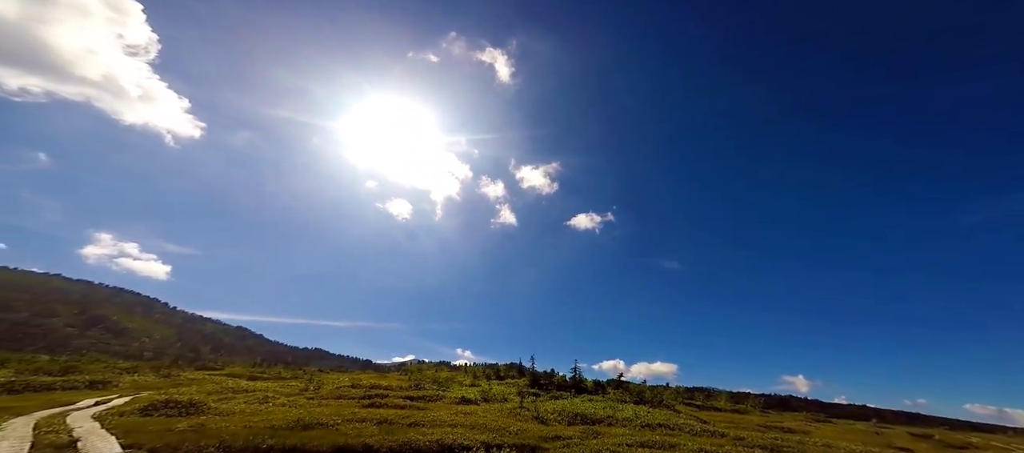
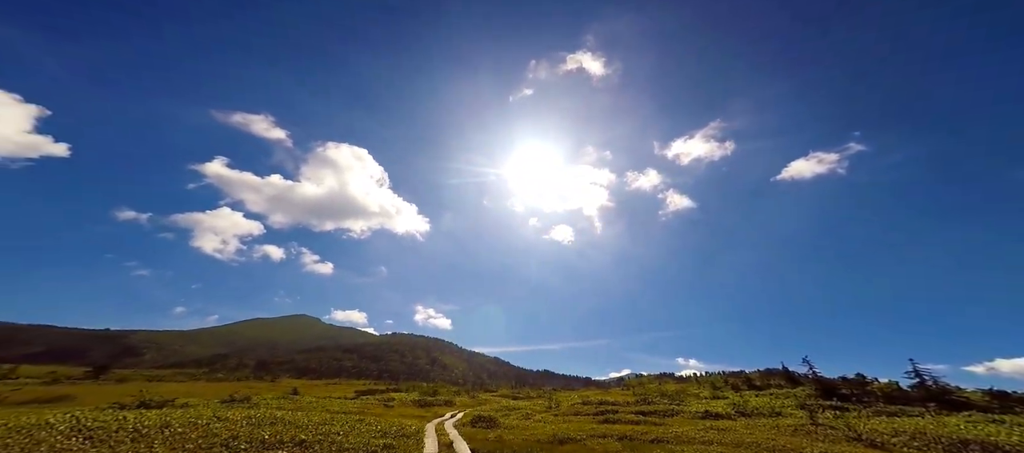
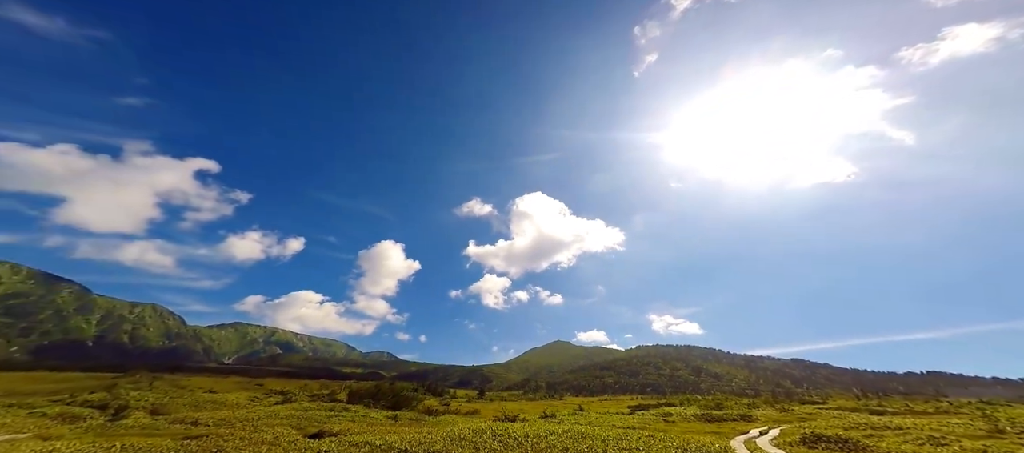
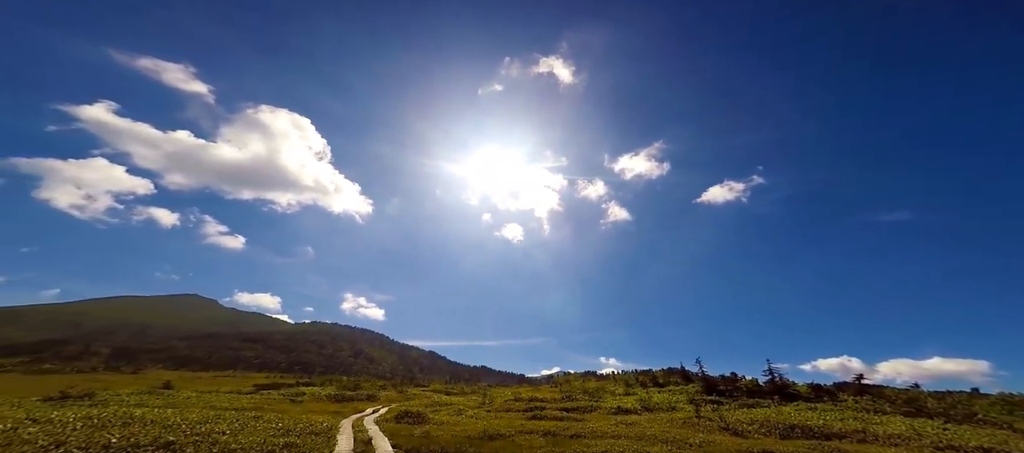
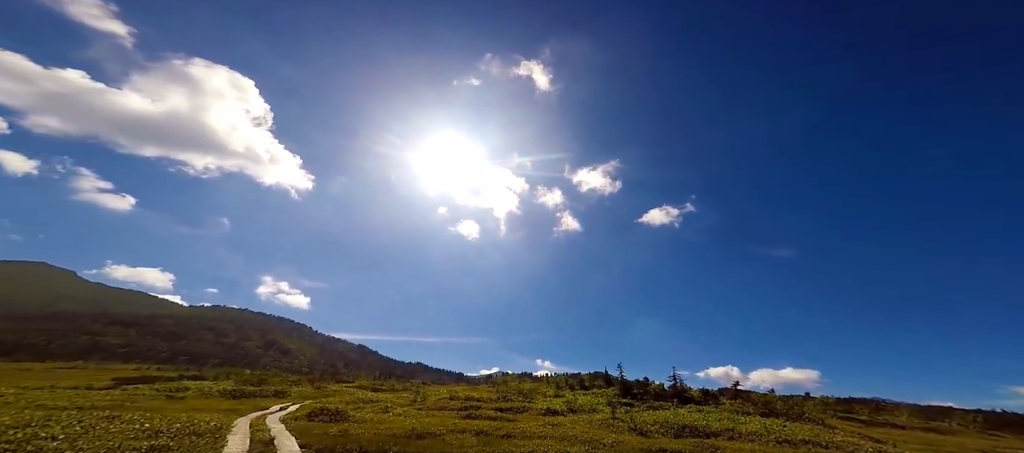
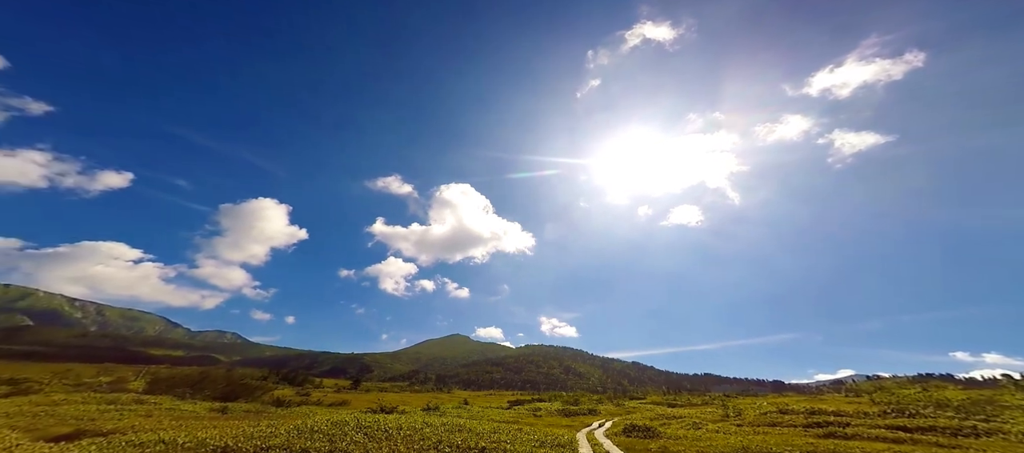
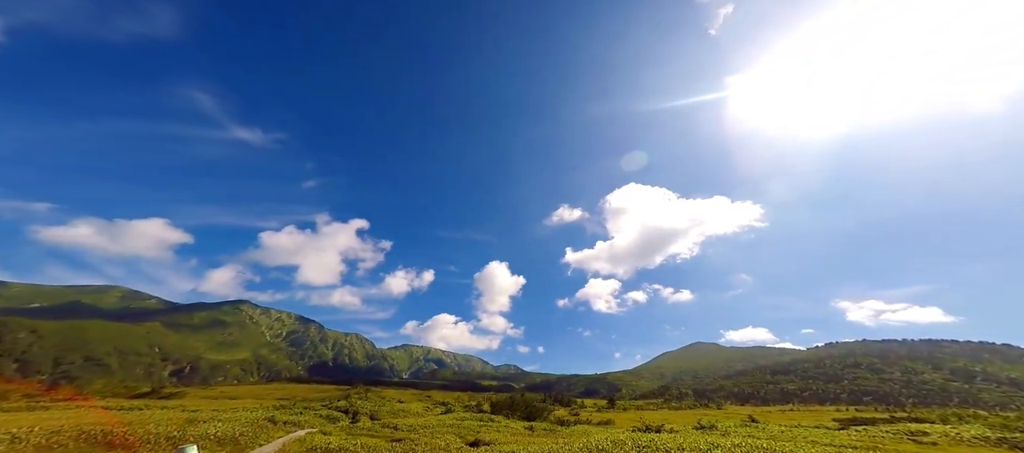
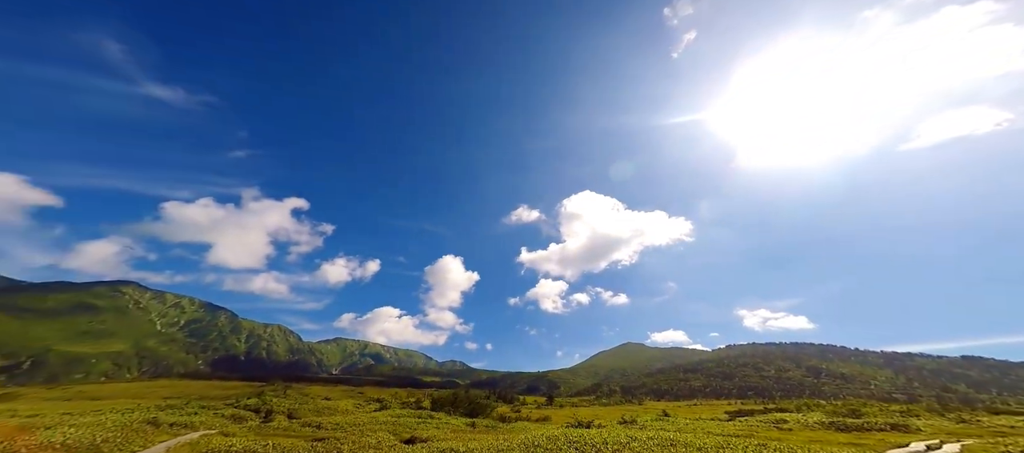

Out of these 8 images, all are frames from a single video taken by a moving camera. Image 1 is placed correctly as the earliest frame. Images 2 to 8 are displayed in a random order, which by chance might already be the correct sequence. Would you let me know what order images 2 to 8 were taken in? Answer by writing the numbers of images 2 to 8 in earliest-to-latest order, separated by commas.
5, 4, 2, 6, 3, 8, 7
